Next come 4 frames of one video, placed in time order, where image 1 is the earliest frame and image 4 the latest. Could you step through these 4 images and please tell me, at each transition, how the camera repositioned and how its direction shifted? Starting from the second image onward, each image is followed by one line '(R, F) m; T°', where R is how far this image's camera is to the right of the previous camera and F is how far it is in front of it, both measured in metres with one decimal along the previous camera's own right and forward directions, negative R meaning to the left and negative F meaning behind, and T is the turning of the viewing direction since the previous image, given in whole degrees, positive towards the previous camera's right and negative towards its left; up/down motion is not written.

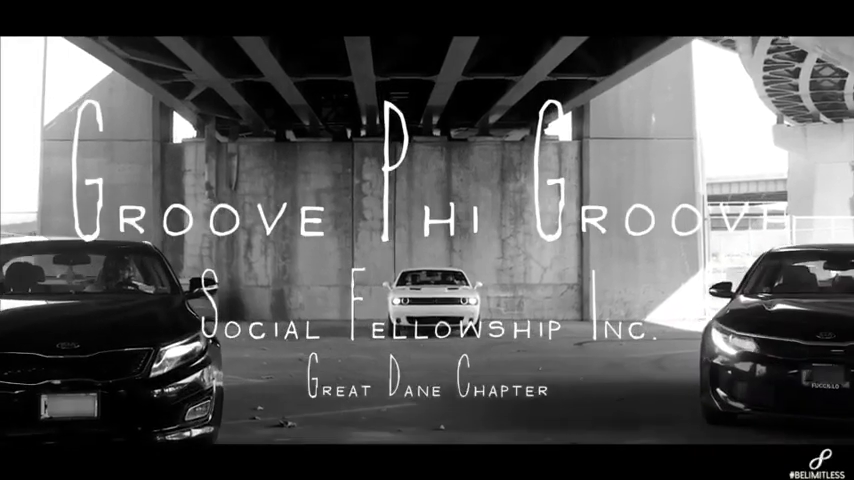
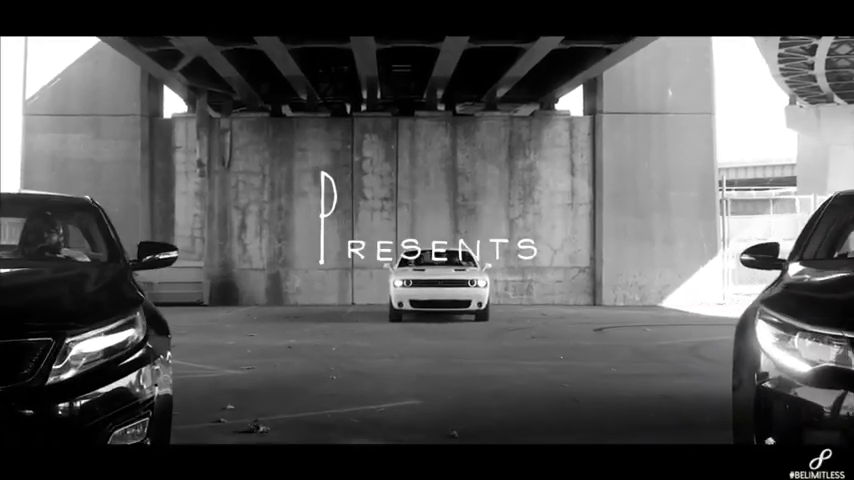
(0.0, +1.1) m; 0°
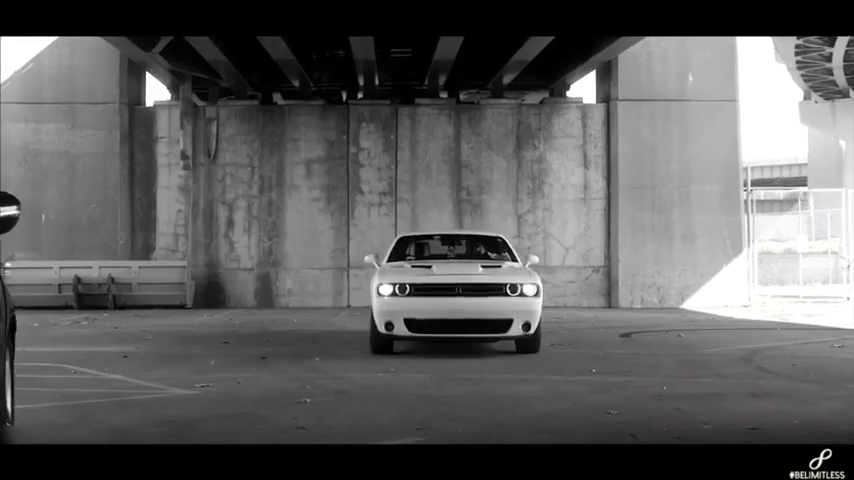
(0.0, +1.5) m; 0°
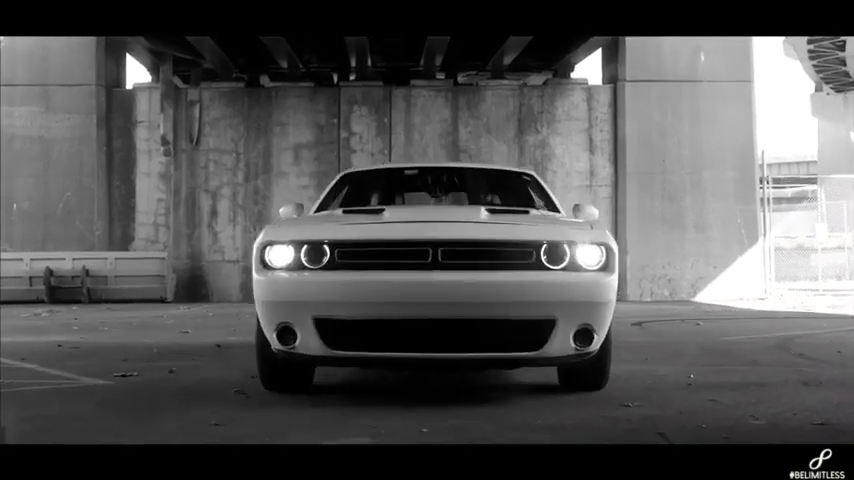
(+0.2, +1.1) m; 0°
